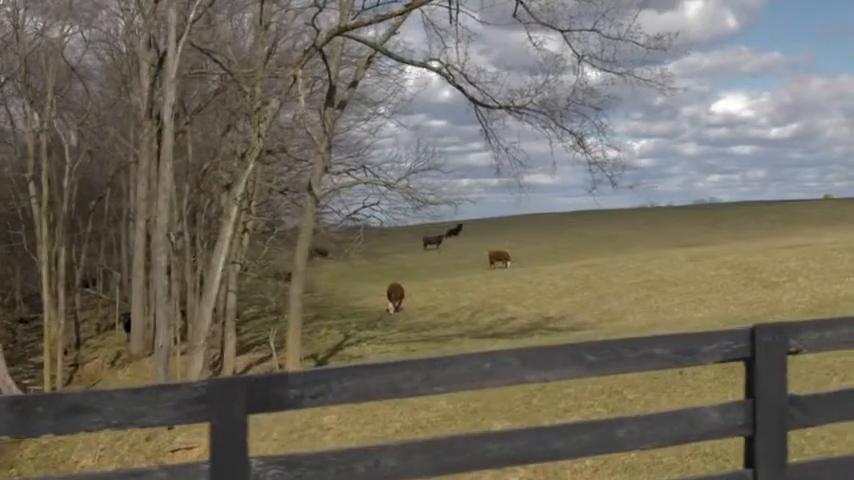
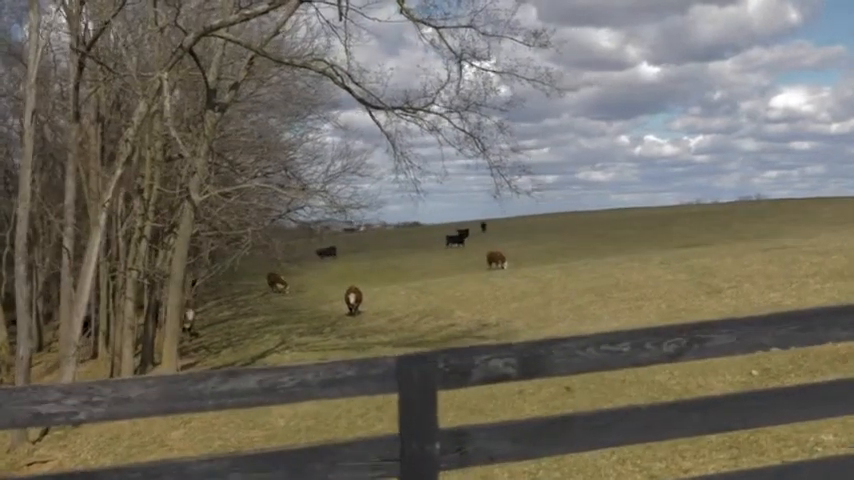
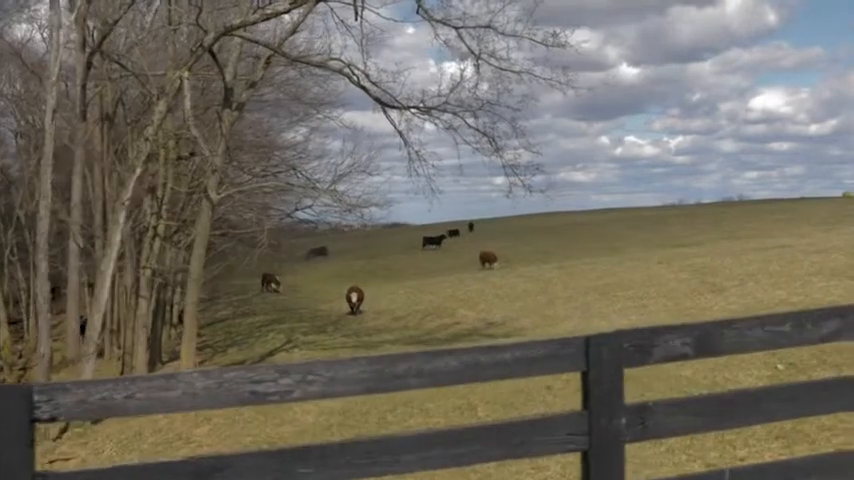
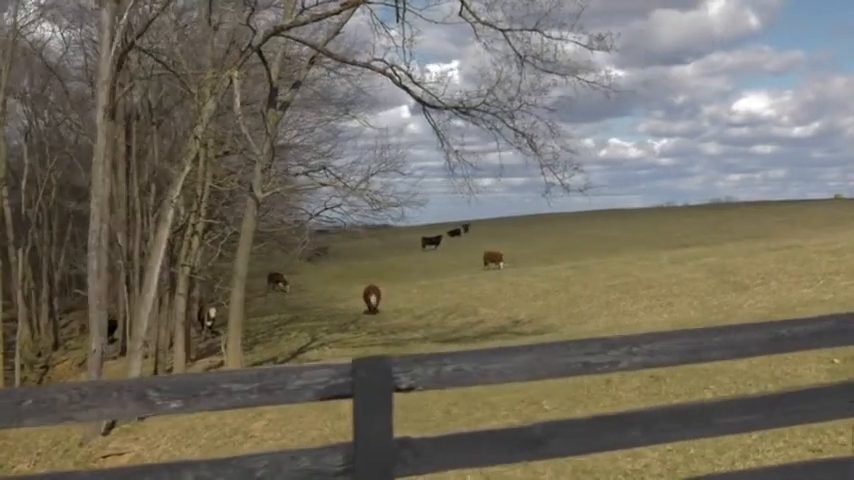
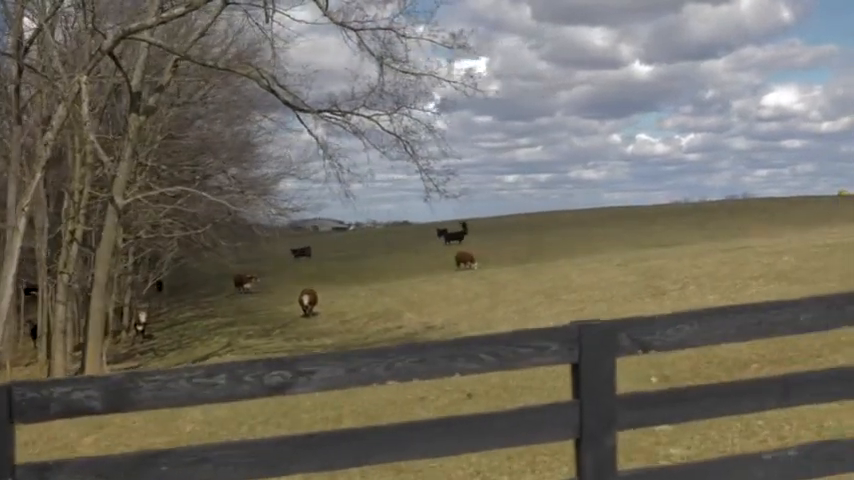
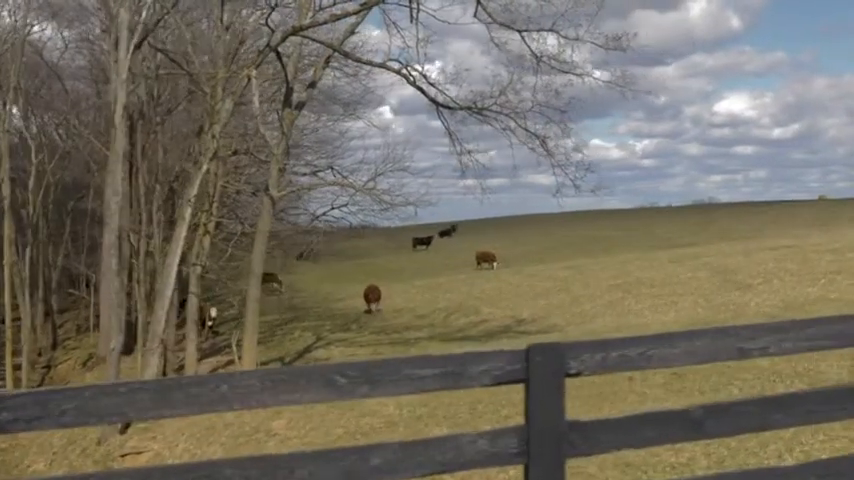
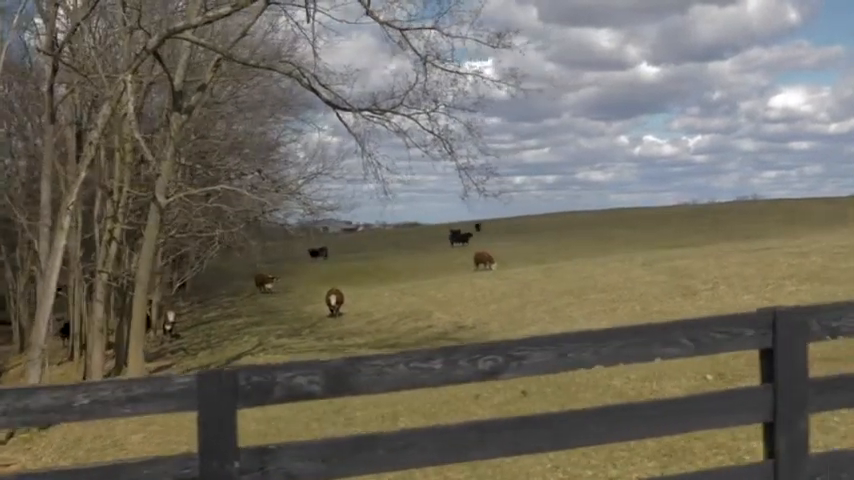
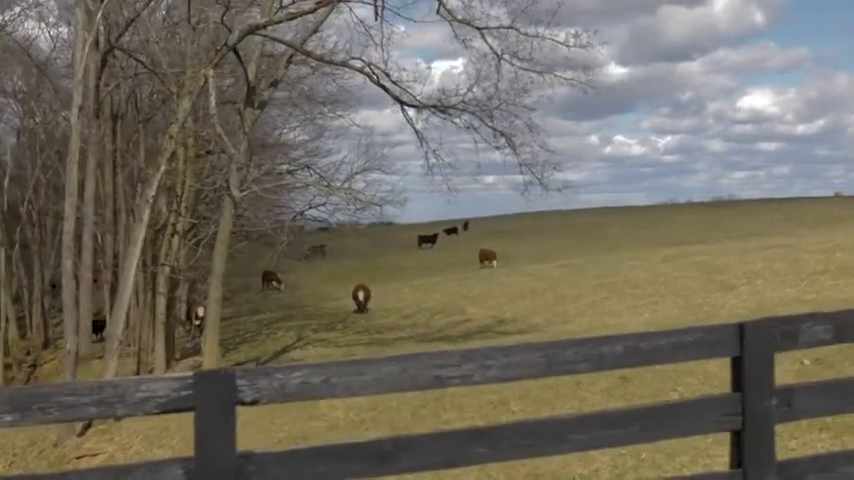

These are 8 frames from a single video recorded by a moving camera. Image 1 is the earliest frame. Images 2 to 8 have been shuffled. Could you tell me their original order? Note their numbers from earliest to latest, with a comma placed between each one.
6, 4, 8, 3, 2, 7, 5
